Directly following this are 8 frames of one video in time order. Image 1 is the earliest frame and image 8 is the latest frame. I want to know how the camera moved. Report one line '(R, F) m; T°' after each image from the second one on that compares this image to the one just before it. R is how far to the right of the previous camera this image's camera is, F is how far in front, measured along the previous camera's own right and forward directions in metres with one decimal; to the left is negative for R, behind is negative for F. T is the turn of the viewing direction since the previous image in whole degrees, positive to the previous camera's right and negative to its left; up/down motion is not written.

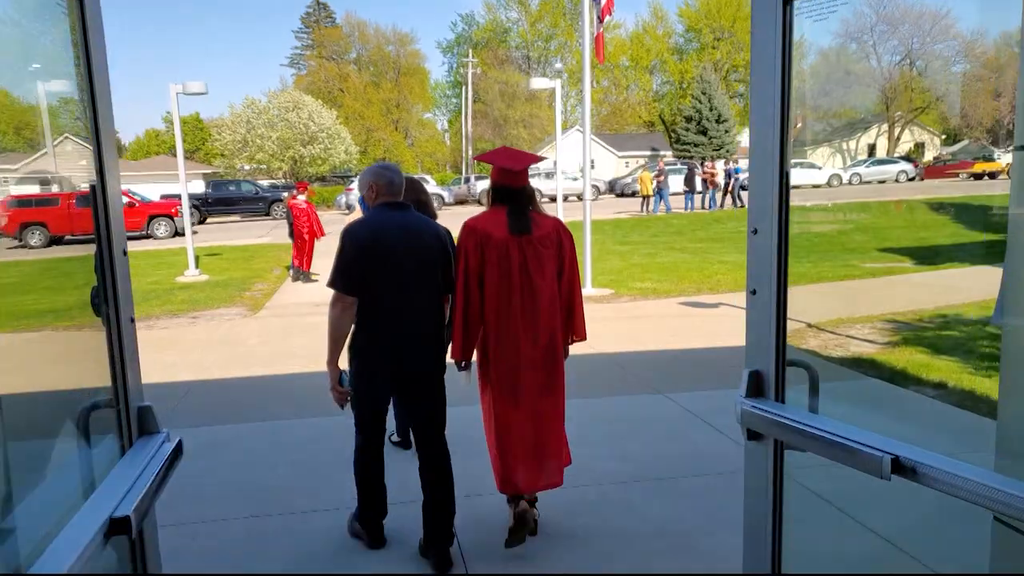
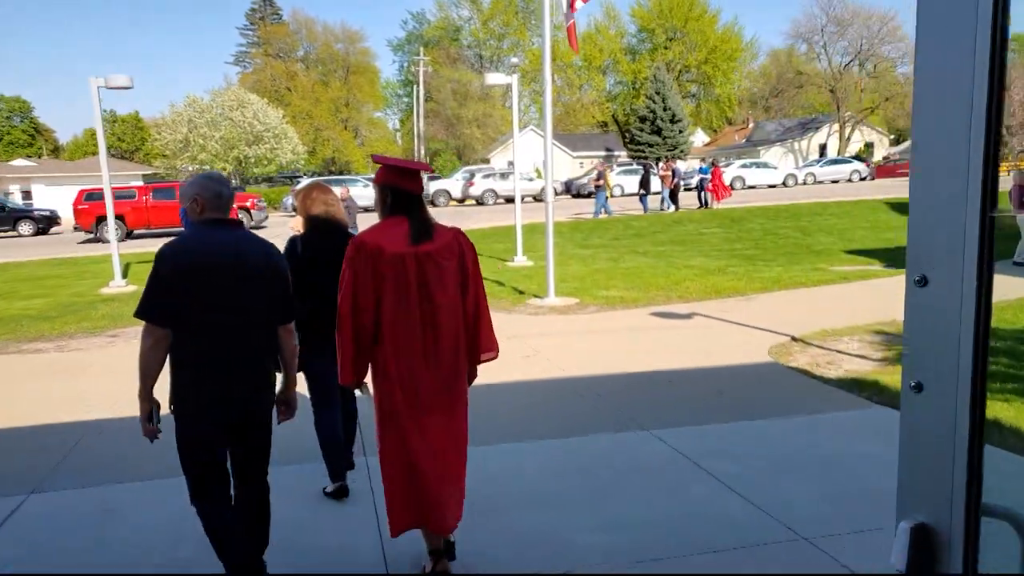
(0.0, +0.9) m; +3°
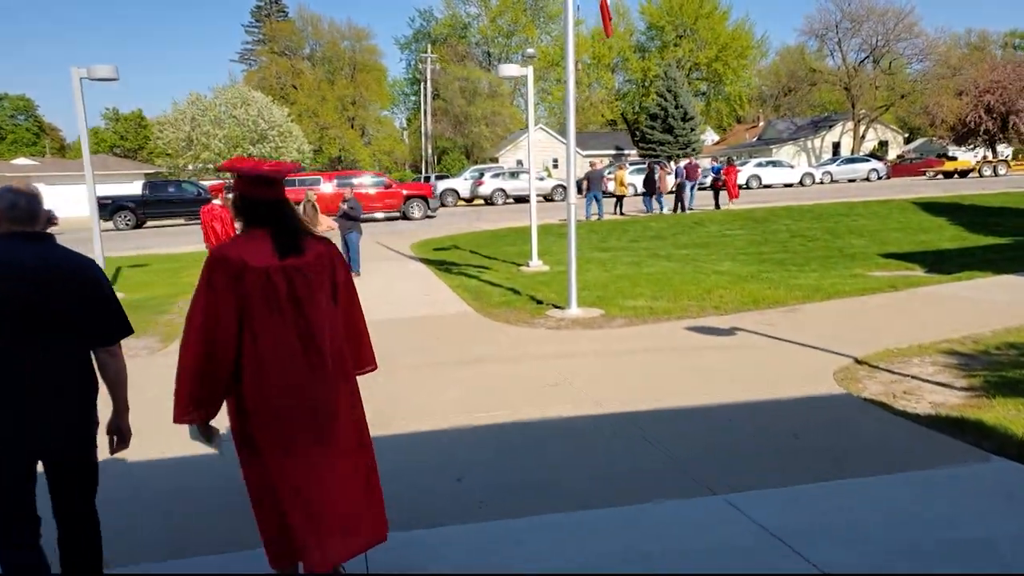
(-0.2, +1.0) m; 0°
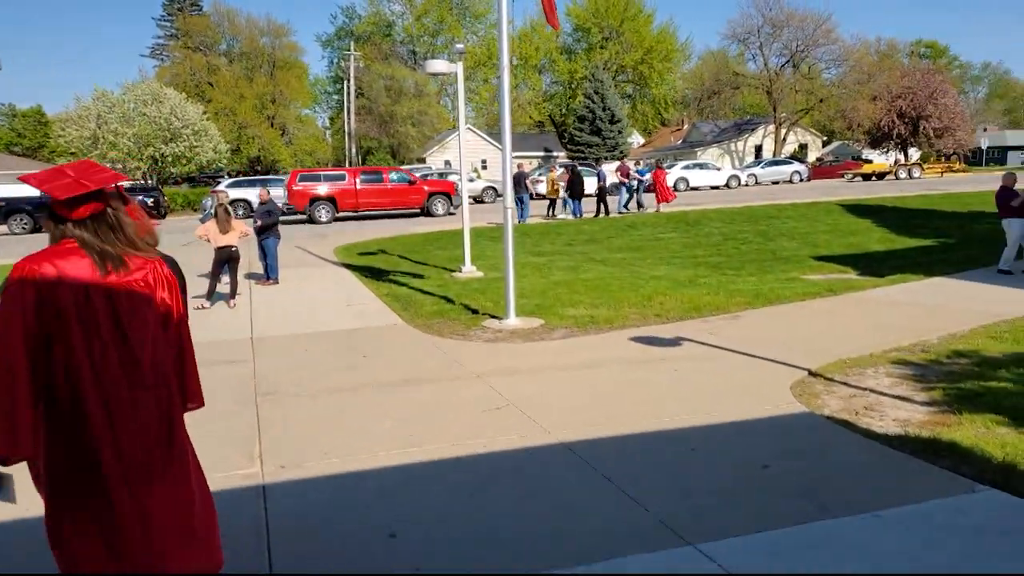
(-0.1, +0.6) m; +5°
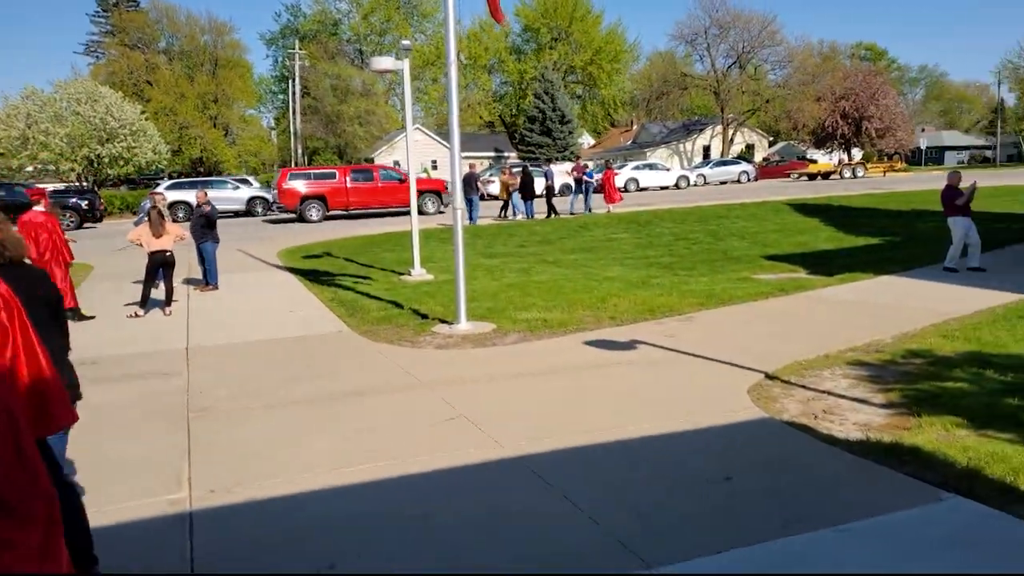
(0.0, +0.3) m; +3°
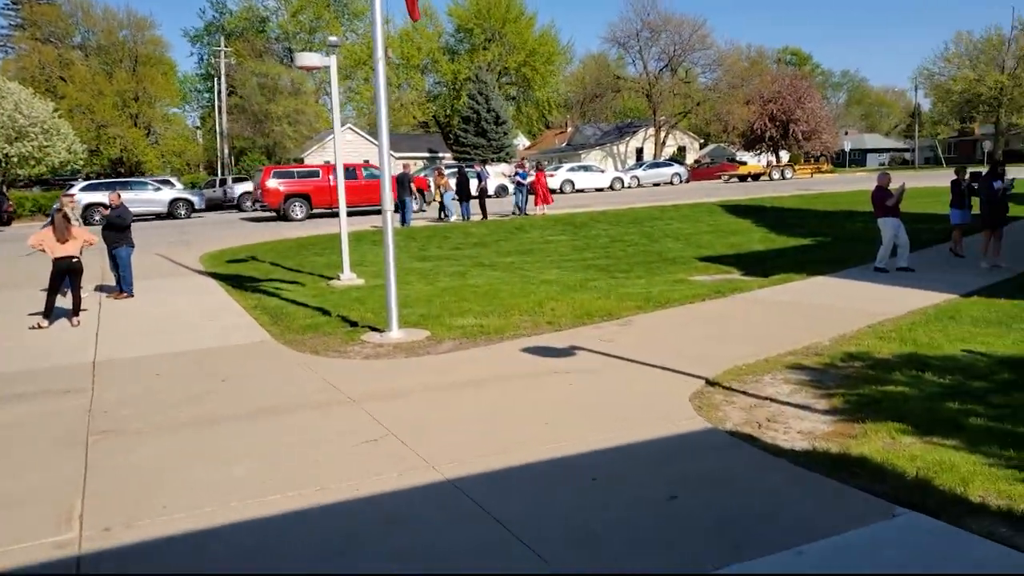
(0.0, +0.3) m; +5°
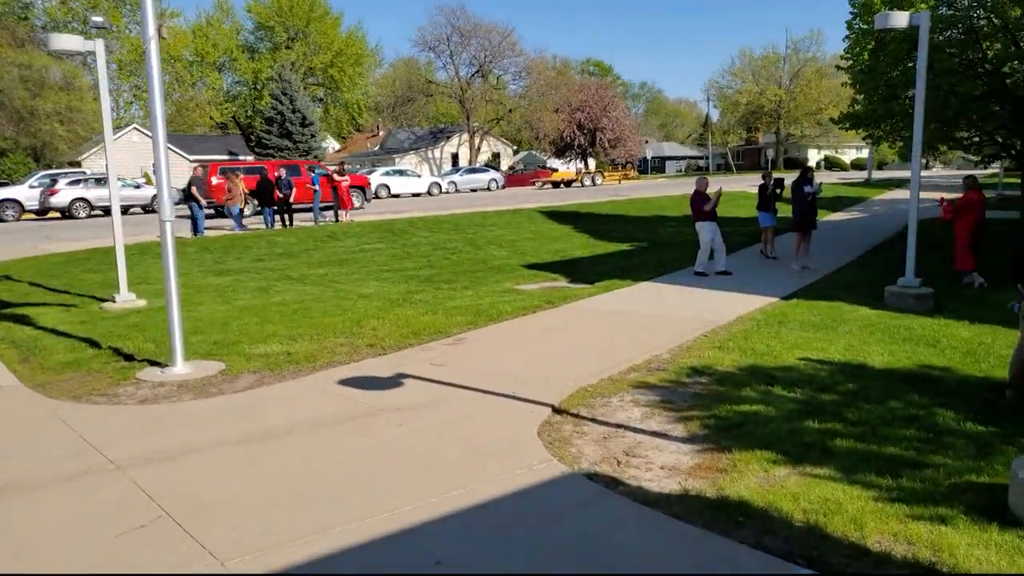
(0.0, +1.0) m; +13°
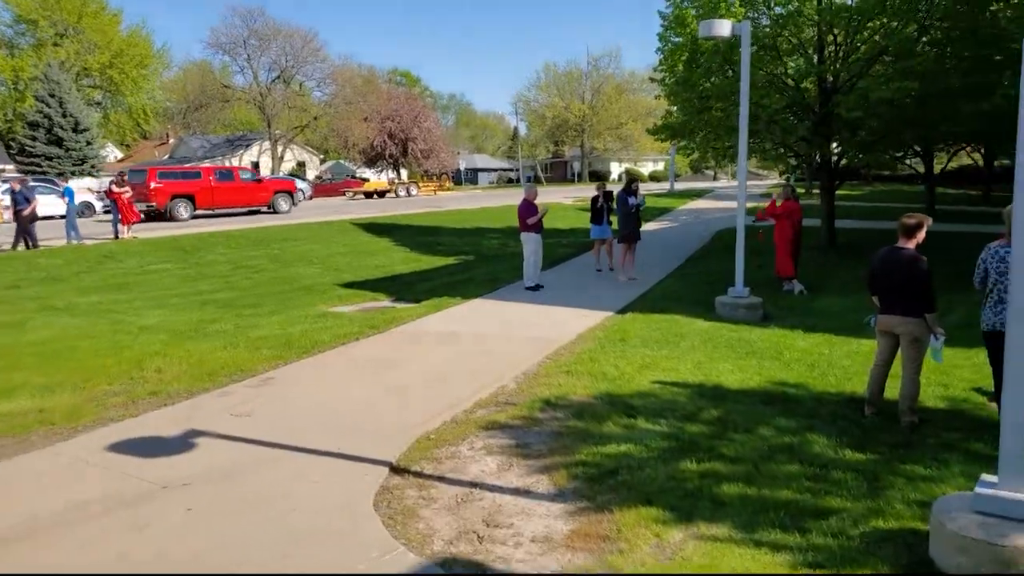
(-0.1, +1.0) m; +13°
